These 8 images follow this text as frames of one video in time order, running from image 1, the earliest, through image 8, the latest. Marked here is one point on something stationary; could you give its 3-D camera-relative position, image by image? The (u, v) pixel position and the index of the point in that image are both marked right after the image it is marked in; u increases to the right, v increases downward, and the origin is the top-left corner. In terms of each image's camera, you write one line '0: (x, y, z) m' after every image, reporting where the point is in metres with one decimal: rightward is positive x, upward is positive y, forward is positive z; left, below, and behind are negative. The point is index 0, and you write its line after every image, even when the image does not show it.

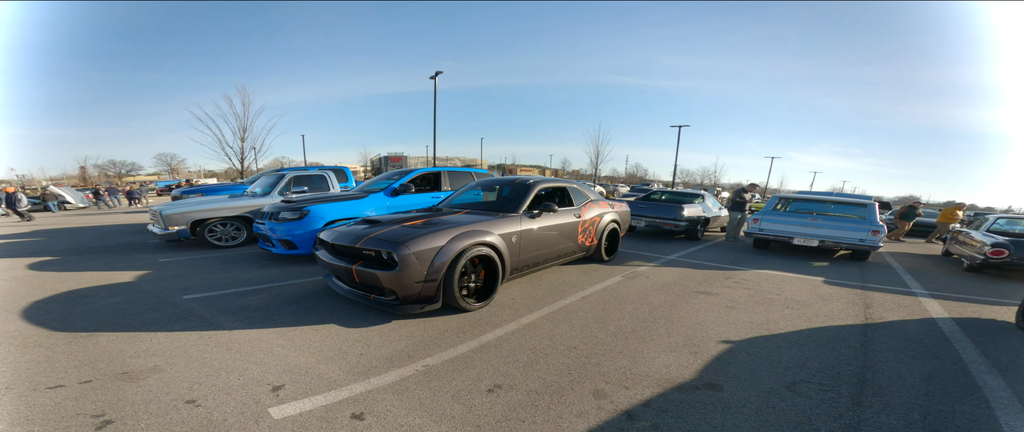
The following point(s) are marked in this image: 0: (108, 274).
0: (-6.3, -0.9, +5.8) m
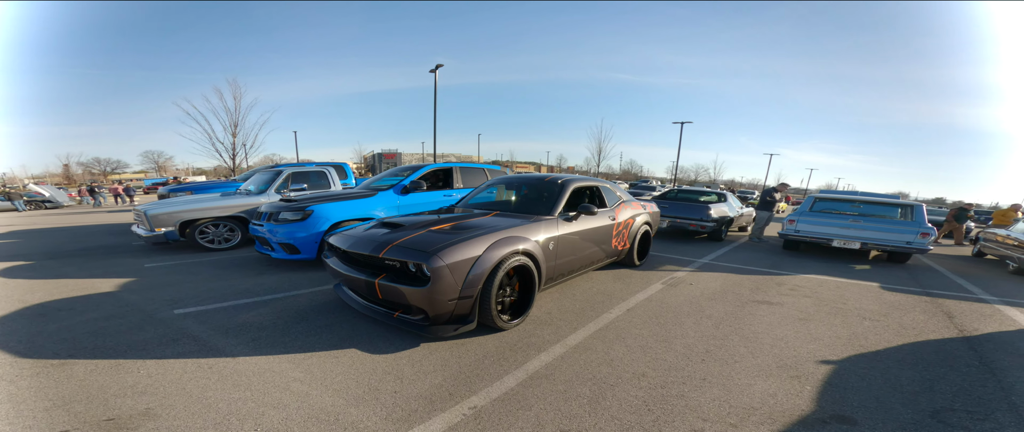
0: (-5.9, -0.9, +5.2) m
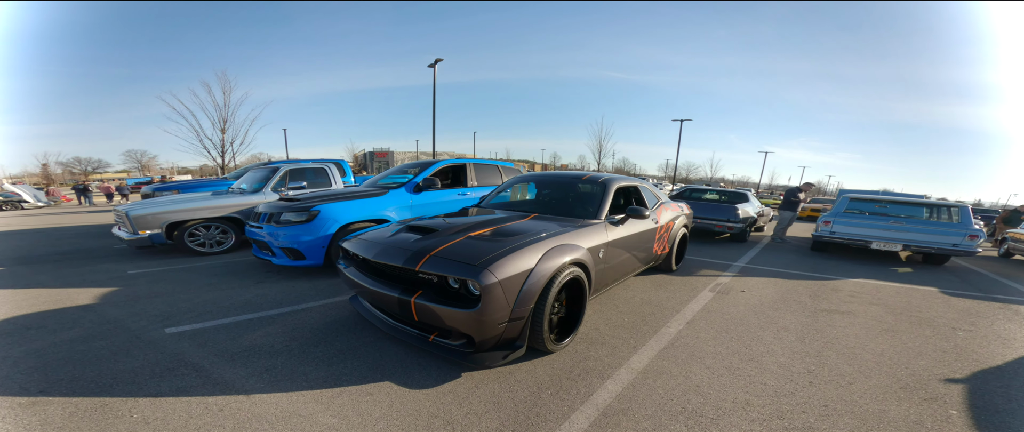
0: (-5.5, -0.9, +4.6) m
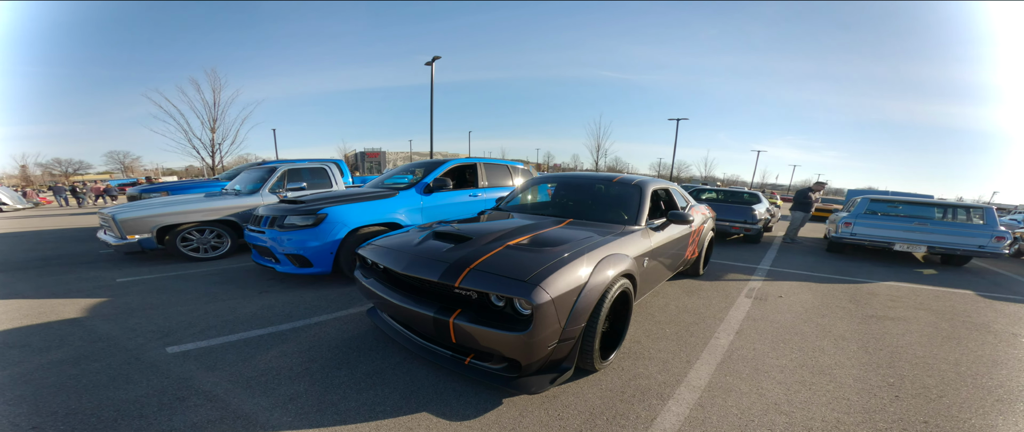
0: (-5.2, -1.0, +4.2) m
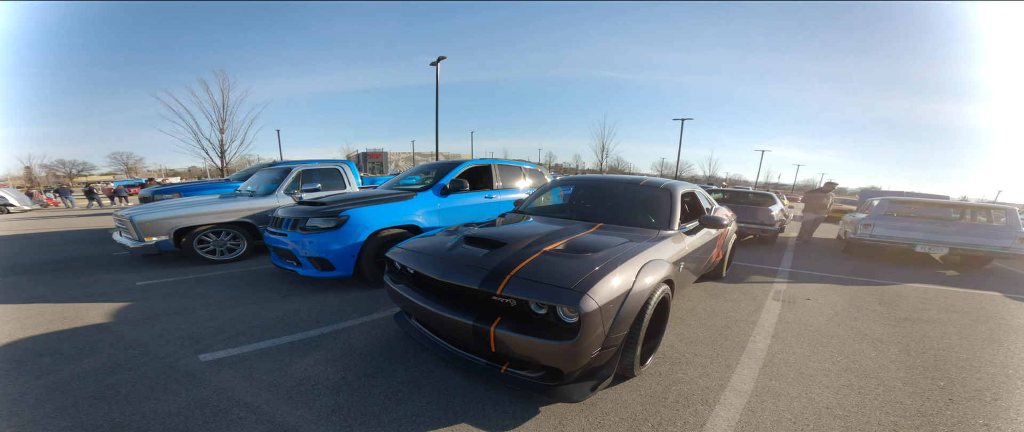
0: (-5.0, -1.0, +4.2) m
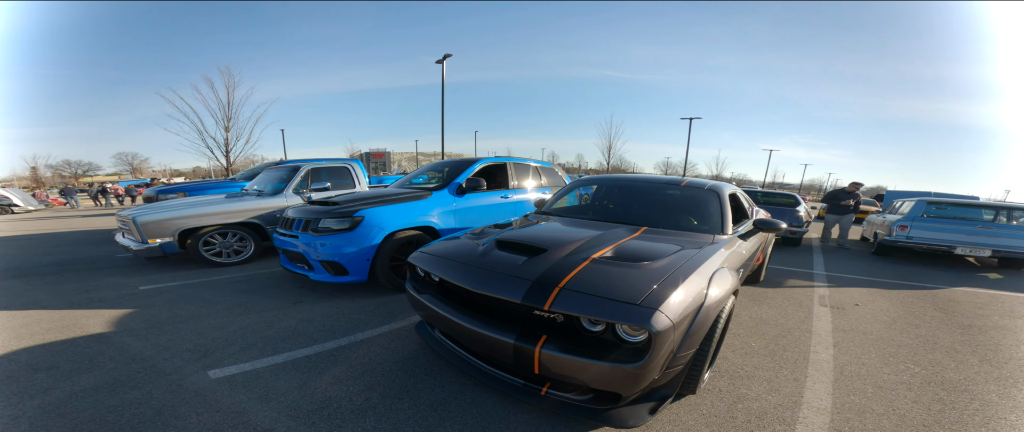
0: (-4.7, -1.1, +3.9) m
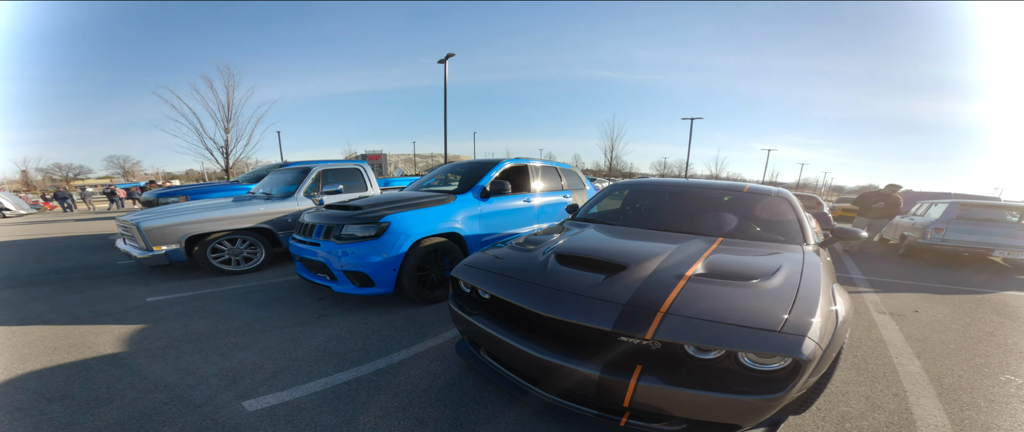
0: (-4.3, -1.1, +3.6) m
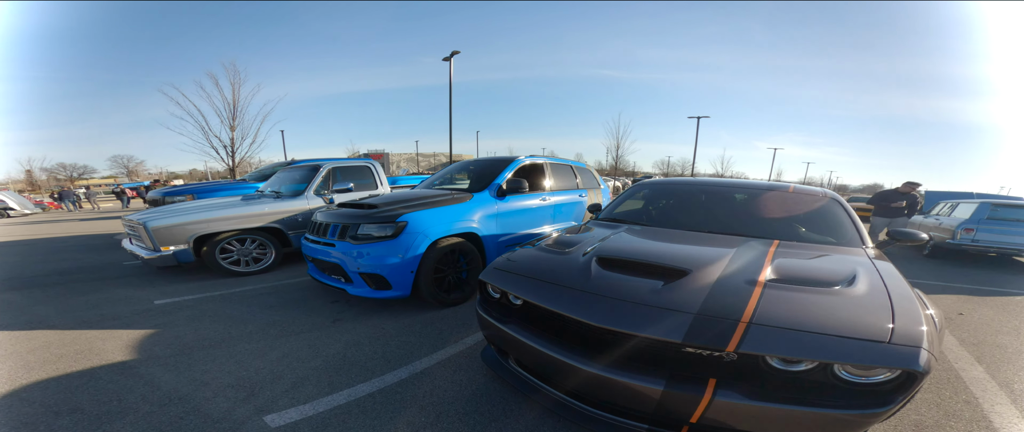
0: (-4.0, -1.2, +3.5) m
